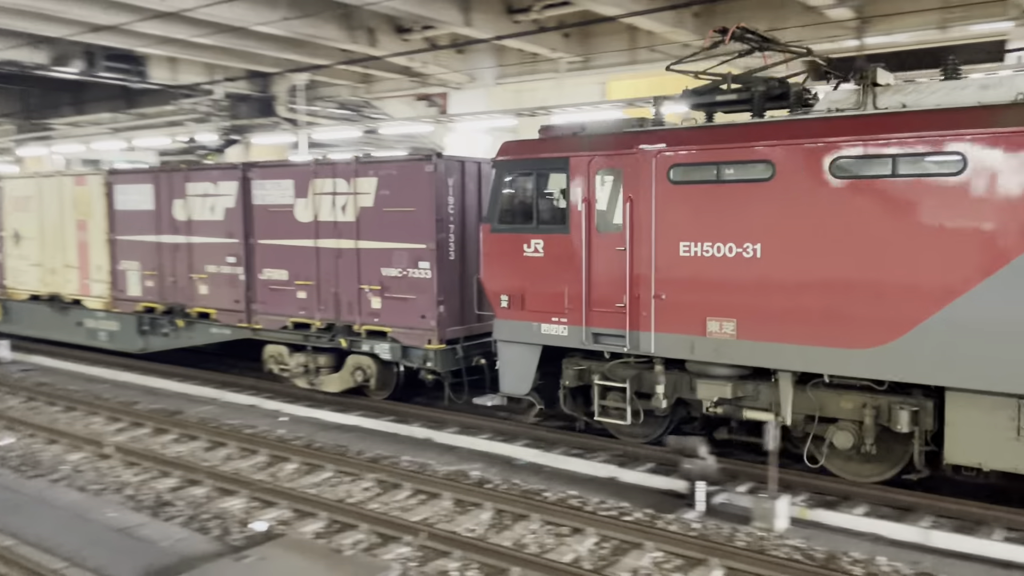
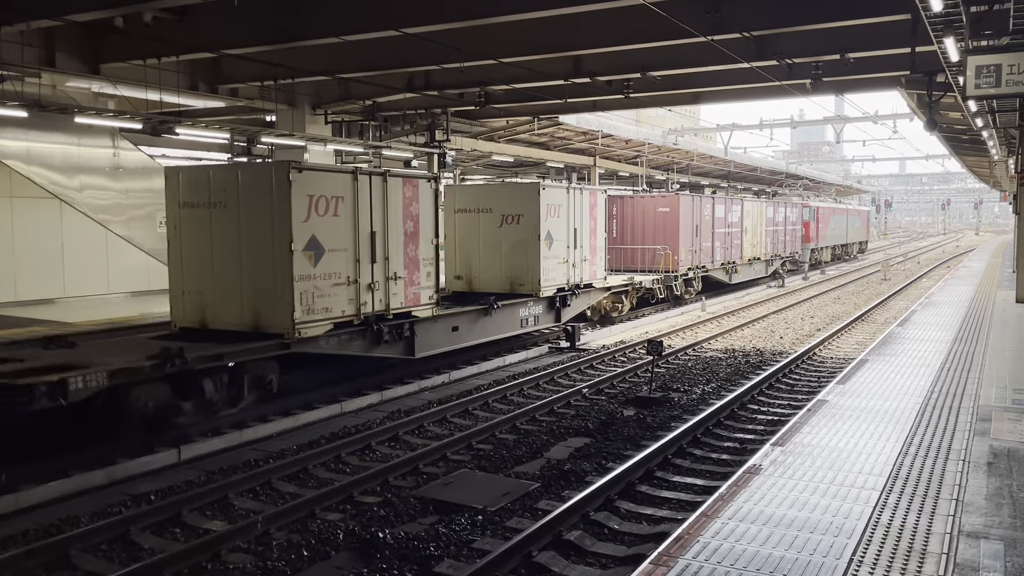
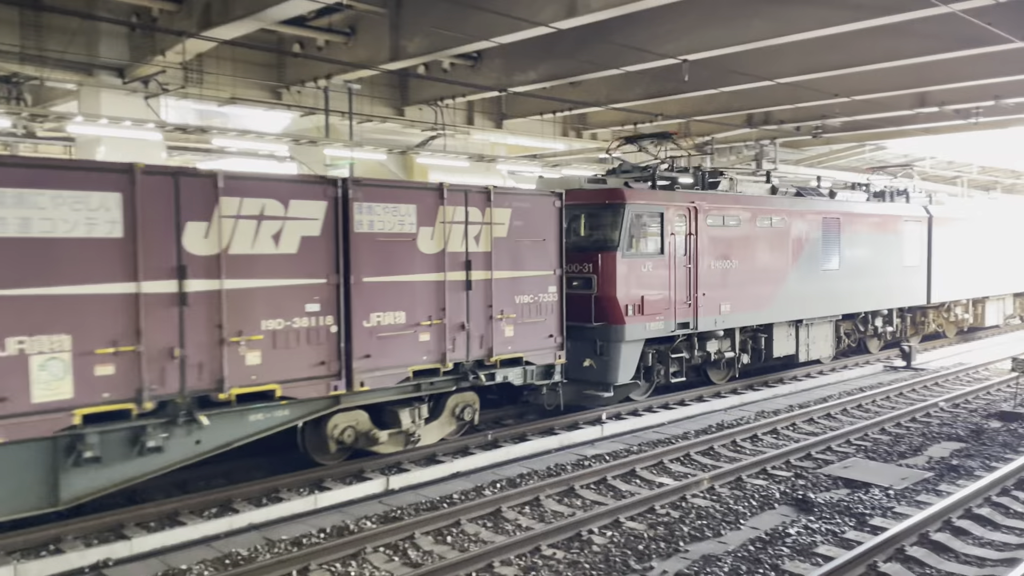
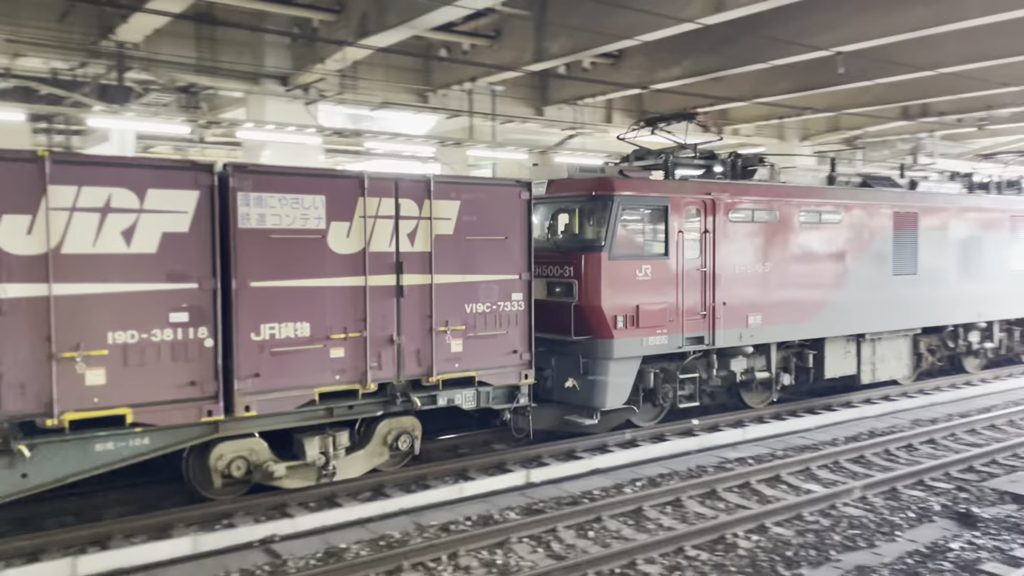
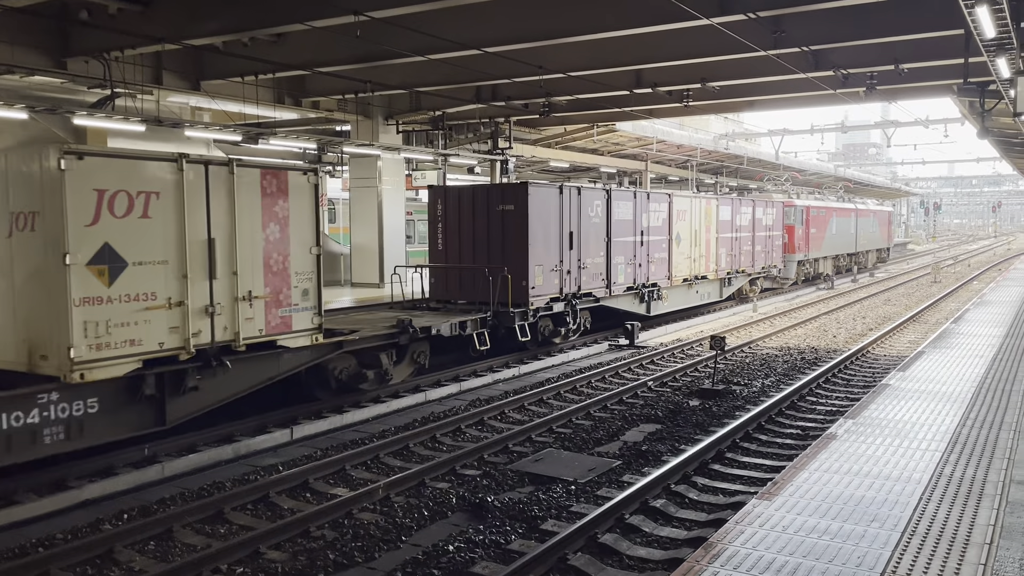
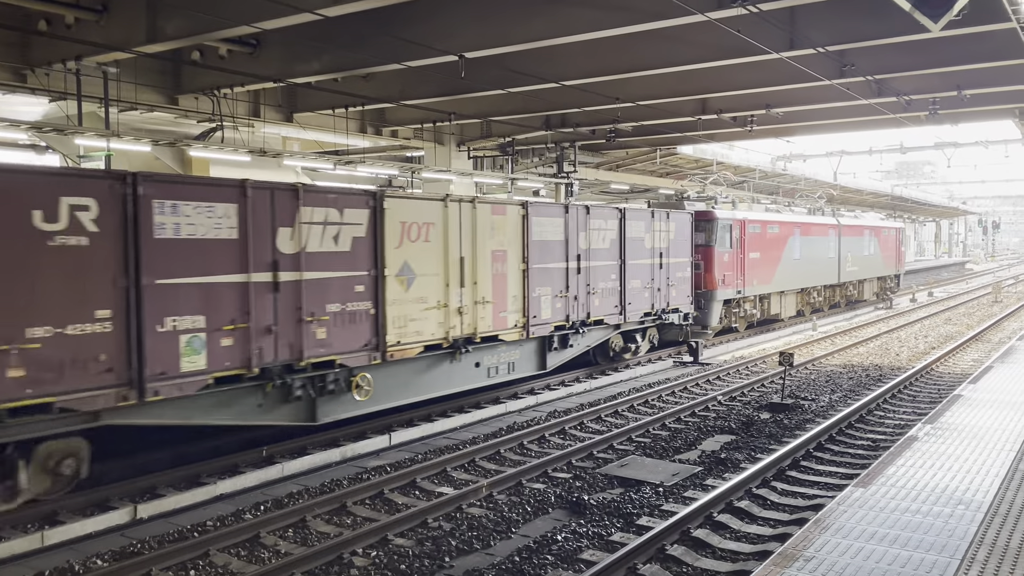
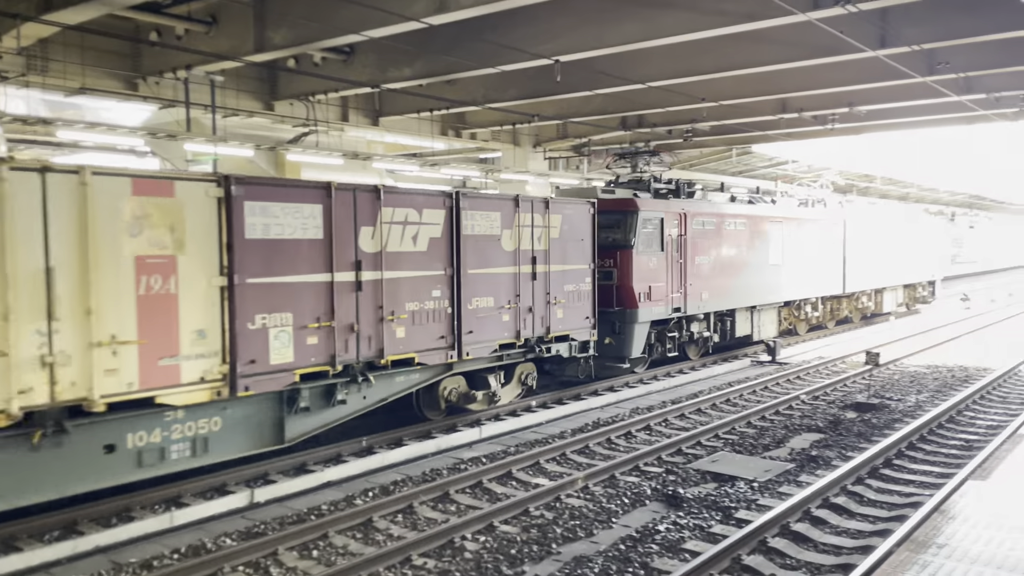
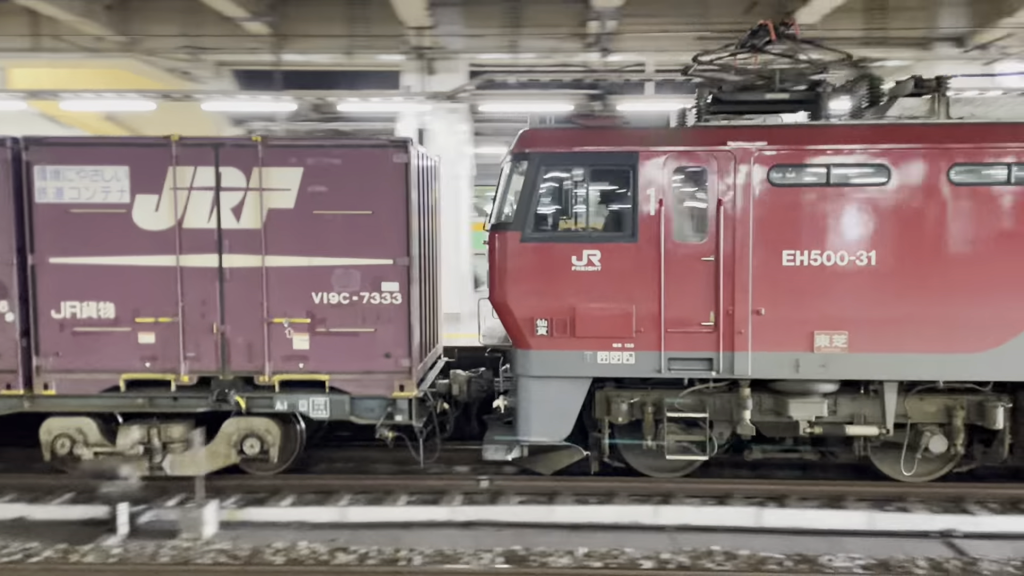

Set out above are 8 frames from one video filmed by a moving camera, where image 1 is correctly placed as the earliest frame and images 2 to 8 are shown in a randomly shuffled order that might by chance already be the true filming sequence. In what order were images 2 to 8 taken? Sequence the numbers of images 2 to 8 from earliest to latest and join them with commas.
8, 4, 3, 7, 6, 5, 2
